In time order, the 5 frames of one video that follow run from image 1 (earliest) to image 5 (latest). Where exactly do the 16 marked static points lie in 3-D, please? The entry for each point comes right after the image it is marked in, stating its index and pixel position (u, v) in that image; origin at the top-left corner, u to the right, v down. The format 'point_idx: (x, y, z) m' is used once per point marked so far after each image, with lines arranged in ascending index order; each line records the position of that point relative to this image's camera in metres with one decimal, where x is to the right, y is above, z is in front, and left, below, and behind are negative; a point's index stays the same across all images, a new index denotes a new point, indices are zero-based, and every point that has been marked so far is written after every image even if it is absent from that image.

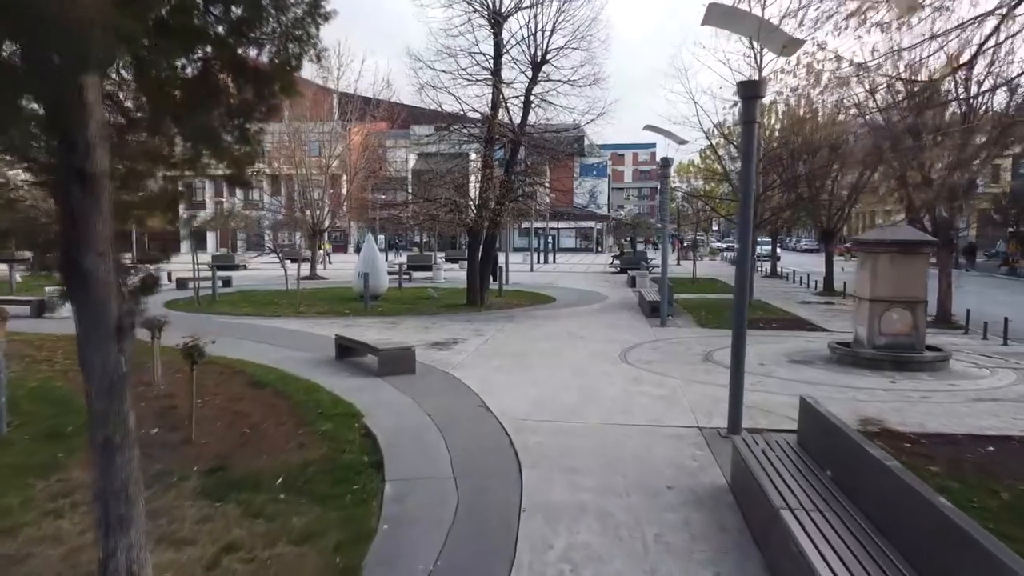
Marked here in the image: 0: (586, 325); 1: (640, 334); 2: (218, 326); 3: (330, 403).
0: (+1.2, -0.6, +15.9) m
1: (+2.0, -0.7, +14.4) m
2: (-5.0, -0.6, +15.6) m
3: (-1.7, -1.1, +8.5) m
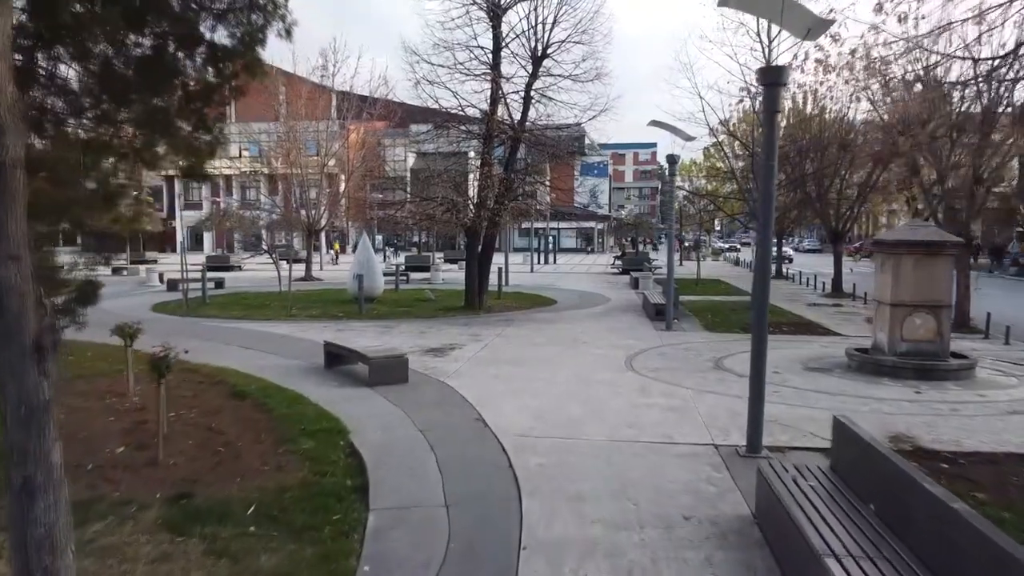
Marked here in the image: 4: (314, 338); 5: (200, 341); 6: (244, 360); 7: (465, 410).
0: (+1.2, -0.7, +15.2) m
1: (+2.0, -0.8, +13.7) m
2: (-5.0, -0.7, +14.9) m
3: (-1.7, -1.1, +7.8) m
4: (-2.9, -0.7, +13.8) m
5: (-4.6, -0.8, +13.5) m
6: (-3.3, -0.9, +11.5) m
7: (-0.4, -1.1, +8.4) m
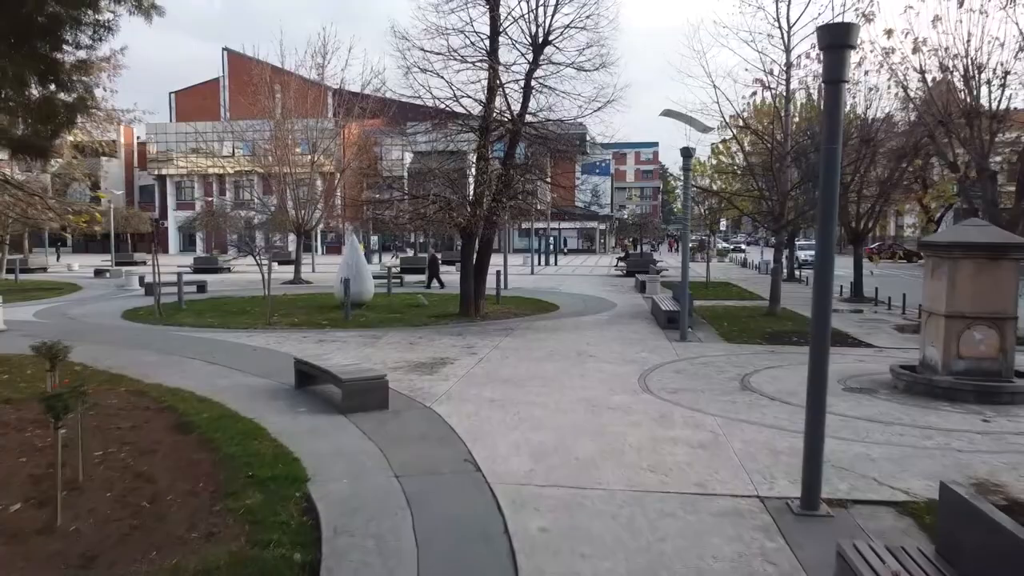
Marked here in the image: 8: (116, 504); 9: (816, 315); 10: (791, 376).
0: (+1.2, -0.8, +13.9) m
1: (+2.0, -0.9, +12.3) m
2: (-5.0, -0.8, +13.5) m
3: (-1.7, -1.2, +6.5) m
4: (-3.0, -0.8, +12.4) m
5: (-4.6, -0.9, +12.1) m
6: (-3.4, -1.0, +10.1) m
7: (-0.4, -1.2, +7.0) m
8: (-2.4, -1.3, +5.6) m
9: (+1.7, -0.2, +5.3) m
10: (+3.2, -1.0, +10.5) m
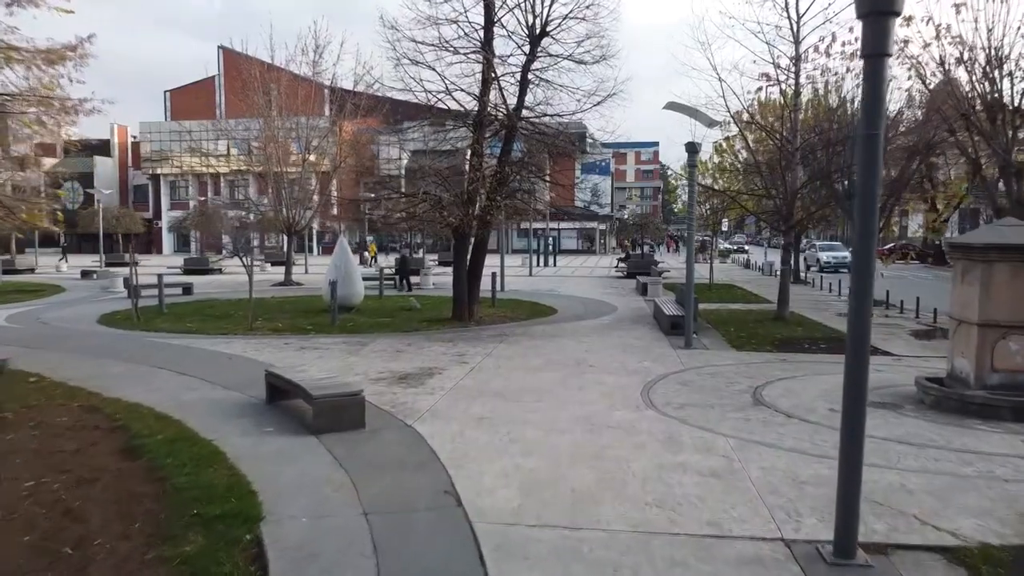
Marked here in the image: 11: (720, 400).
0: (+1.1, -0.8, +13.0) m
1: (+1.9, -0.9, +11.5) m
2: (-5.1, -0.8, +12.7) m
3: (-1.8, -1.2, +5.6) m
4: (-3.1, -0.9, +11.6) m
5: (-4.7, -0.9, +11.3) m
6: (-3.4, -1.0, +9.3) m
7: (-0.5, -1.3, +6.2) m
8: (-2.5, -1.3, +4.8) m
9: (+1.7, -0.2, +4.5) m
10: (+3.1, -1.0, +9.6) m
11: (+2.0, -1.1, +9.1) m
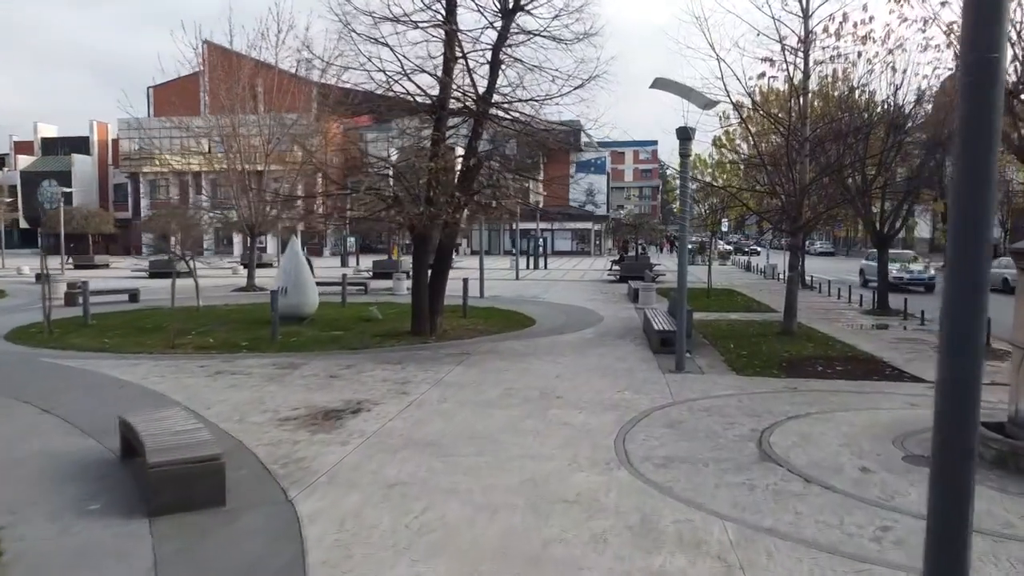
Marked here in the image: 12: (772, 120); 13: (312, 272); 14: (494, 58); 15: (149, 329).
0: (+0.6, -1.0, +11.0) m
1: (+1.4, -1.1, +9.5) m
2: (-5.6, -1.0, +10.7) m
3: (-2.3, -1.4, +3.6) m
4: (-3.5, -1.0, +9.5) m
5: (-5.2, -1.1, +9.2) m
6: (-3.9, -1.2, +7.2) m
7: (-1.0, -1.4, +4.2) m
8: (-3.0, -1.5, +2.7) m
9: (+1.2, -0.4, +2.5) m
10: (+2.6, -1.2, +7.6) m
11: (+1.5, -1.2, +7.0) m
12: (+4.8, +3.1, +17.5) m
13: (-3.5, +0.2, +16.3) m
14: (-0.3, +3.7, +14.7) m
15: (-5.8, -0.7, +14.8) m
